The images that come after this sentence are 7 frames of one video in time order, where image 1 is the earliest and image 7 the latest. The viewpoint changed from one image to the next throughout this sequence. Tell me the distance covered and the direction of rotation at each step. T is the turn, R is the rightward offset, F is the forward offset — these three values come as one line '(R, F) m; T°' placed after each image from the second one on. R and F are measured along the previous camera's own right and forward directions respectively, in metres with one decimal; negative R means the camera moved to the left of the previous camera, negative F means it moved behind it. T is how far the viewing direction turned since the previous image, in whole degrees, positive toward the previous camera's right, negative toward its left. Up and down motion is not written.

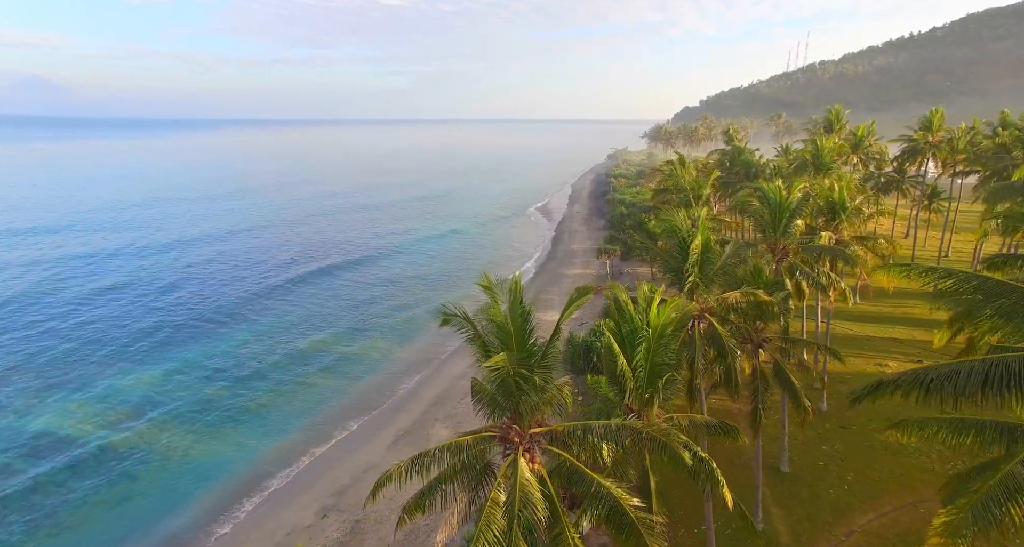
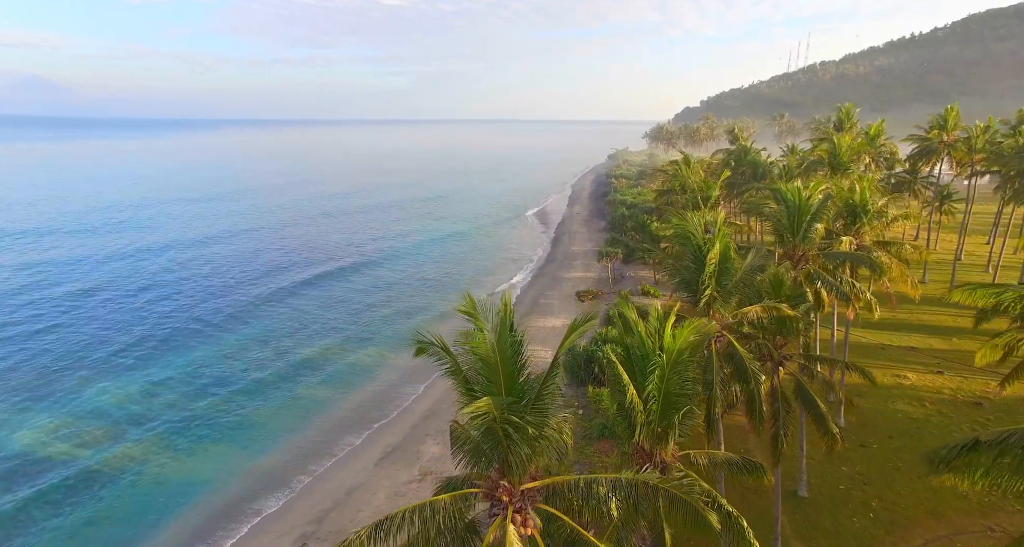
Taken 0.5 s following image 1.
(+0.1, +1.5) m; 0°
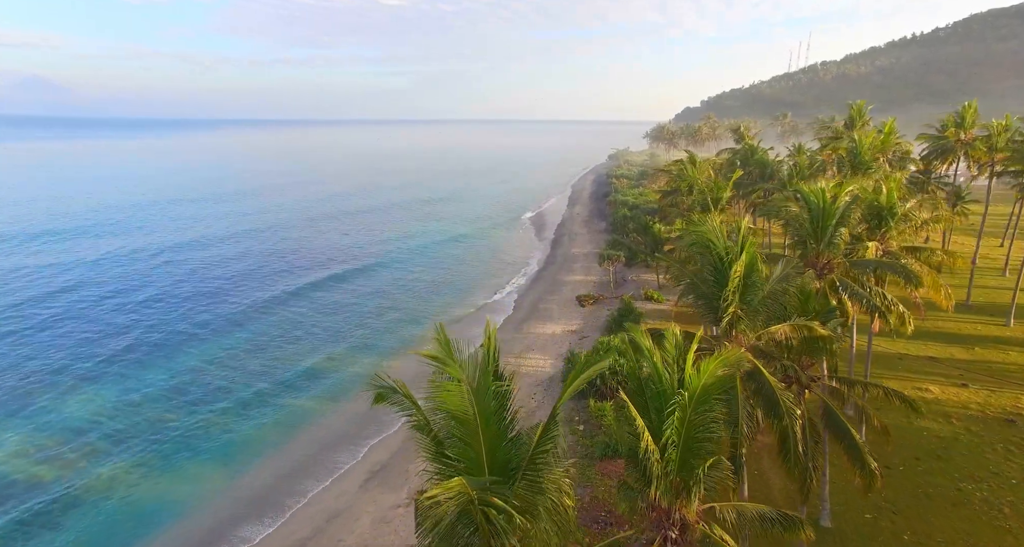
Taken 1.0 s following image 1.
(+0.1, +1.6) m; 0°
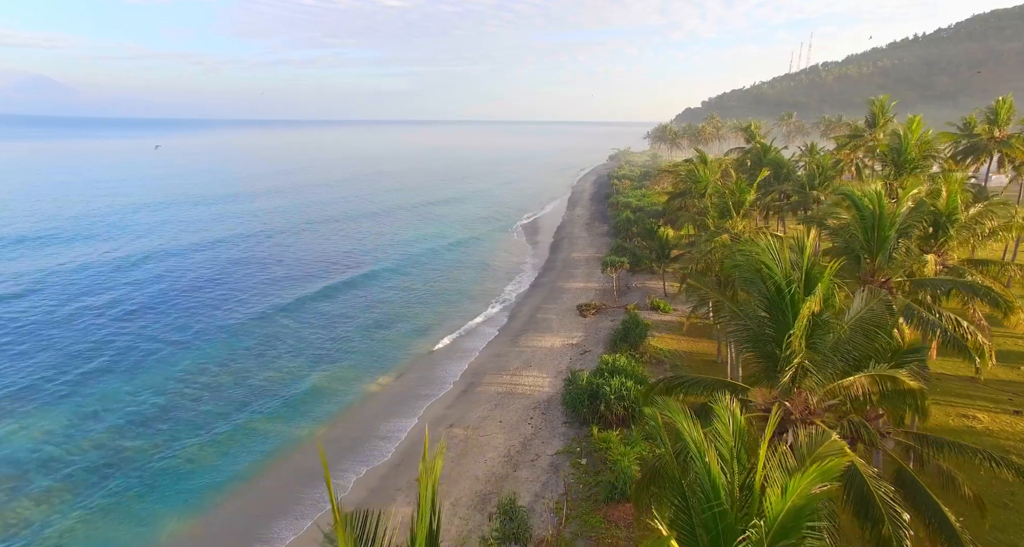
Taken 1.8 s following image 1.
(+0.2, +2.8) m; 0°
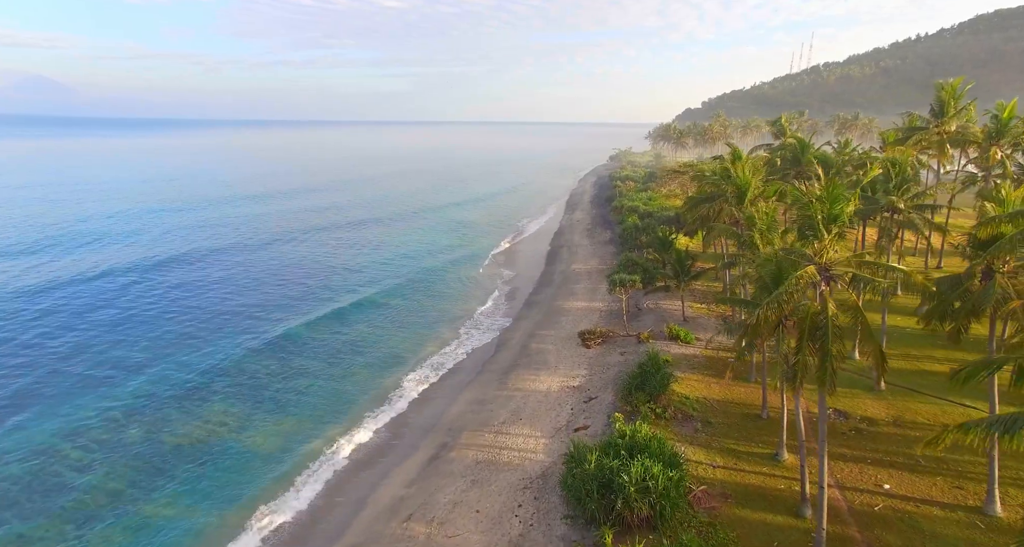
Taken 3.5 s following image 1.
(+0.6, +6.7) m; 0°
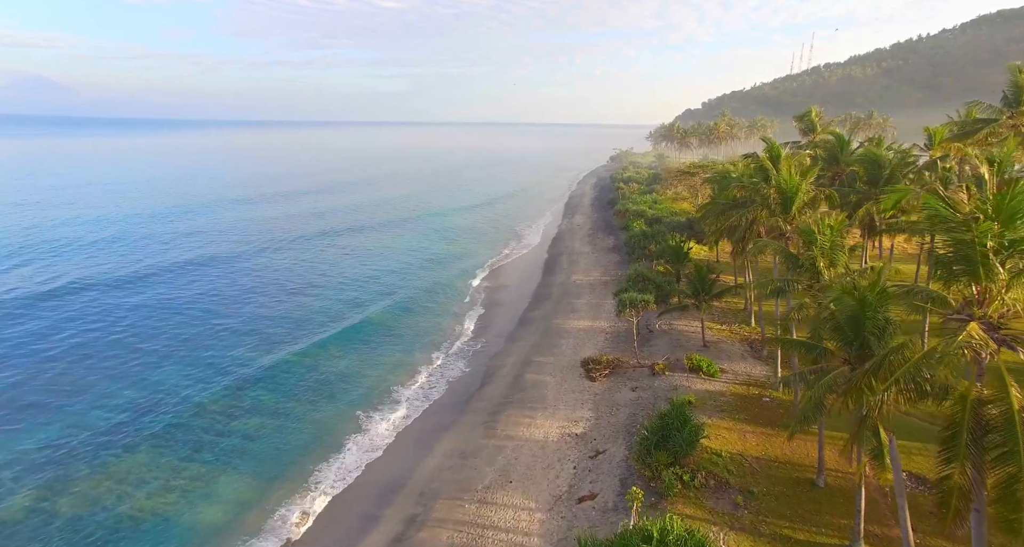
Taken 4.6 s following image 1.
(+0.4, +4.9) m; 0°
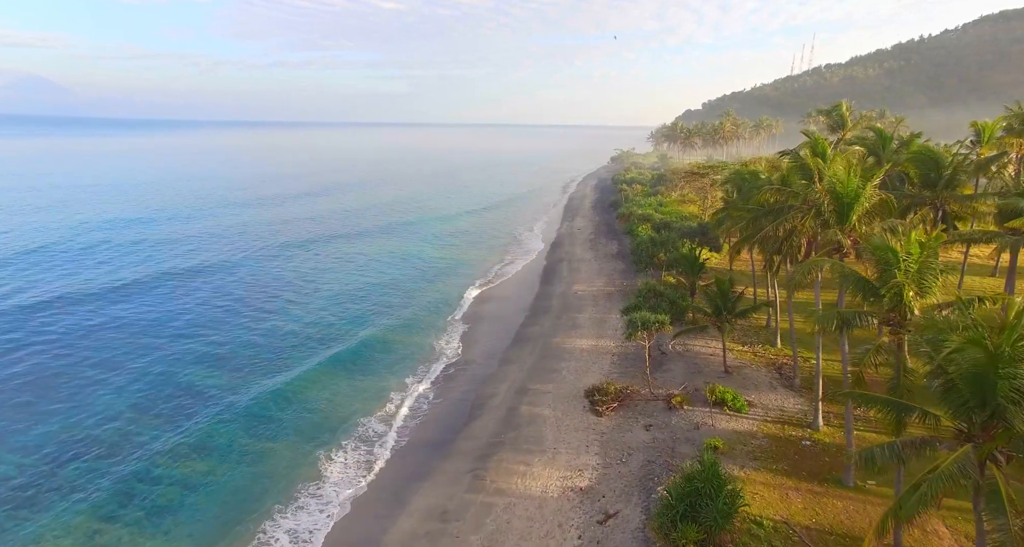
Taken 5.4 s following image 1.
(+0.3, +3.8) m; 0°
